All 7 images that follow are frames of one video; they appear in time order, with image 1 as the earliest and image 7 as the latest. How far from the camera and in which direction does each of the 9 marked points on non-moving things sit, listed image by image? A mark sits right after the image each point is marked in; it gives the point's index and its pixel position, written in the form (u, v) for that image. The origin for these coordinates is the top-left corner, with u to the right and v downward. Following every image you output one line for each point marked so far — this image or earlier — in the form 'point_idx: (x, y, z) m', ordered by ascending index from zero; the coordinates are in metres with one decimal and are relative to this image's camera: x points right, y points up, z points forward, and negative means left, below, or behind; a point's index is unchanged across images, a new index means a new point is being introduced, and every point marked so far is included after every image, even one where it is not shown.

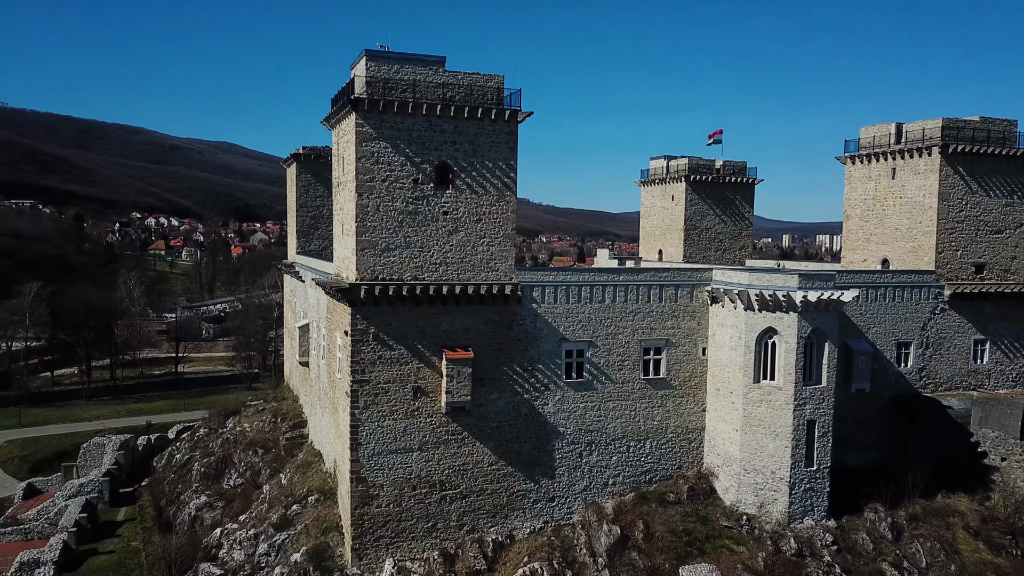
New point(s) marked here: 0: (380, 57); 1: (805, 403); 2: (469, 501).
0: (-3.5, +6.2, +17.8) m
1: (+8.6, -3.4, +19.6) m
2: (-1.2, -6.1, +19.2) m
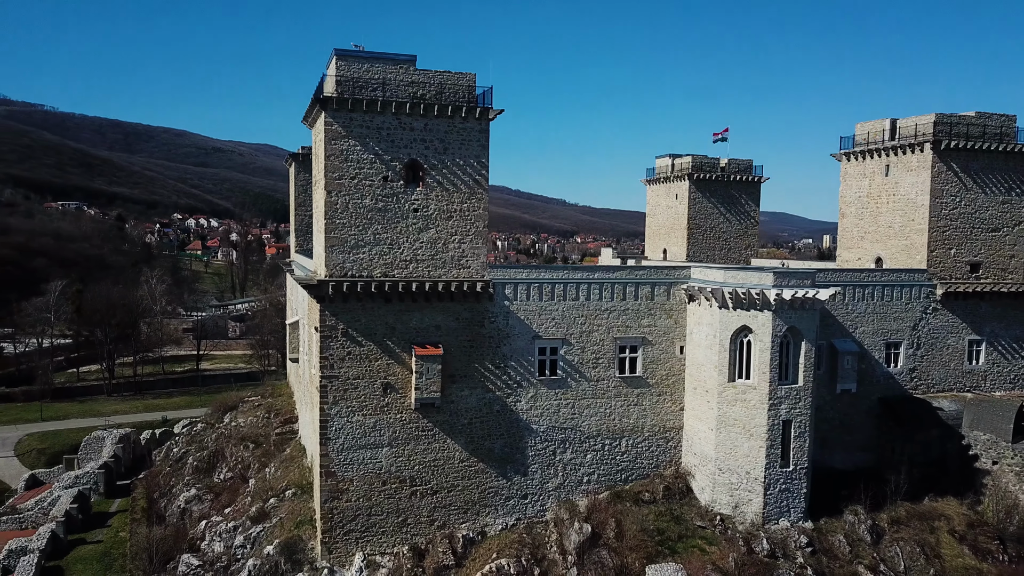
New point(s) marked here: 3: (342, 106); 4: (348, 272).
0: (-4.3, +6.3, +18.0) m
1: (+7.7, -3.3, +19.3) m
2: (-2.1, -6.0, +19.3) m
3: (-4.6, +4.9, +17.9) m
4: (-4.5, +0.4, +18.3) m
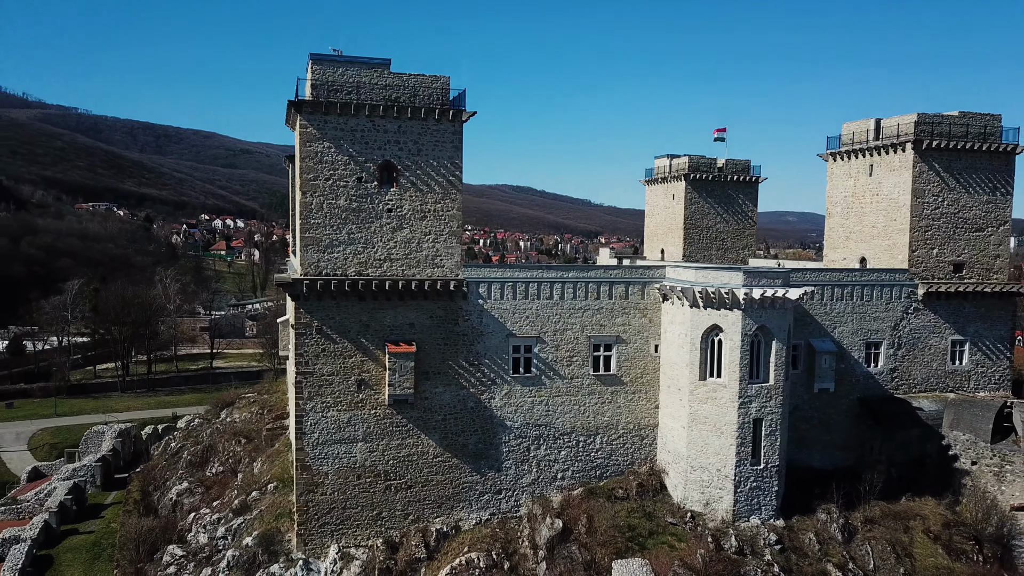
0: (-5.2, +6.3, +18.5) m
1: (+6.9, -3.3, +19.4) m
2: (-2.9, -6.0, +19.7) m
3: (-5.4, +4.9, +18.4) m
4: (-5.3, +0.5, +18.7) m
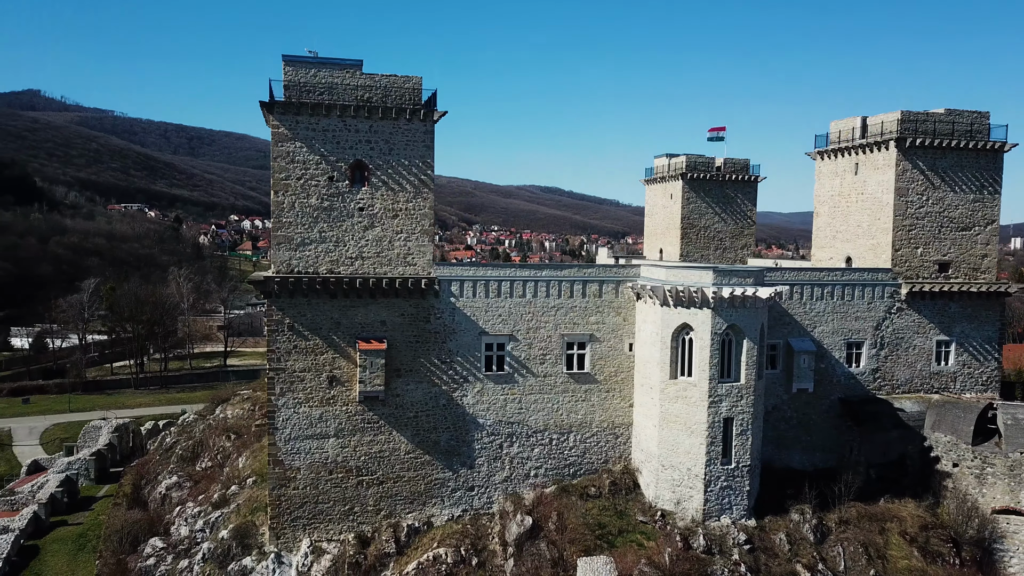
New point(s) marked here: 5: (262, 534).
0: (-6.0, +6.4, +18.7) m
1: (+6.1, -3.3, +19.4) m
2: (-3.8, -5.9, +19.9) m
3: (-6.3, +5.0, +18.7) m
4: (-6.2, +0.6, +19.0) m
5: (-7.4, -7.3, +19.7) m
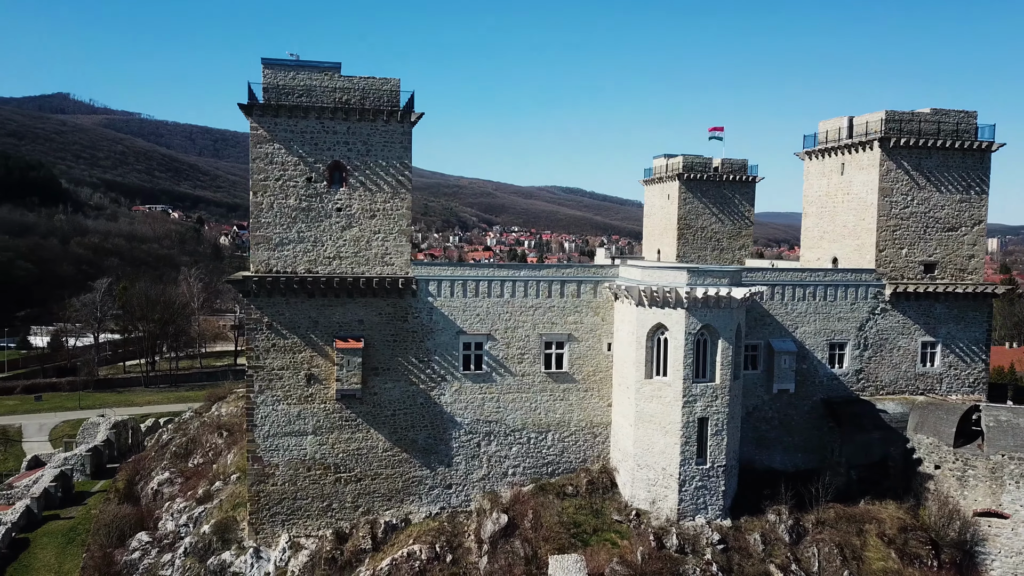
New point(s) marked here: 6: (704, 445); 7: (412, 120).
0: (-6.8, +6.4, +19.1) m
1: (+5.3, -3.3, +19.4) m
2: (-4.5, -5.9, +20.2) m
3: (-7.0, +5.0, +19.0) m
4: (-6.9, +0.6, +19.3) m
5: (-8.1, -7.2, +20.0) m
6: (+5.6, -4.6, +19.6) m
7: (-3.0, +5.0, +19.9) m
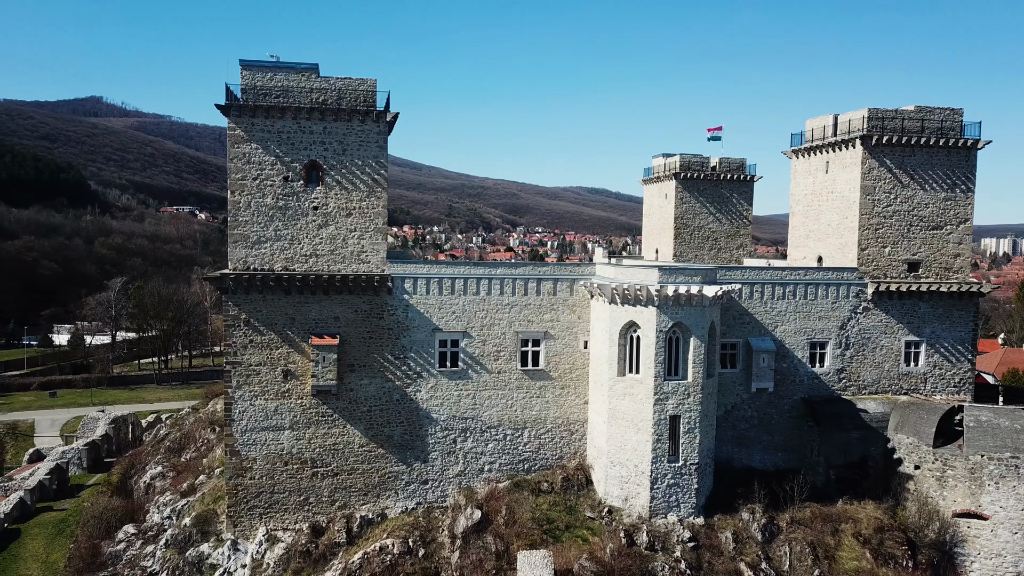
0: (-7.6, +6.5, +19.4) m
1: (+4.5, -3.2, +19.5) m
2: (-5.3, -5.9, +20.5) m
3: (-7.8, +5.1, +19.4) m
4: (-7.7, +0.7, +19.7) m
5: (-8.9, -7.2, +20.4) m
6: (+4.8, -4.6, +19.7) m
7: (-3.8, +5.1, +20.2) m
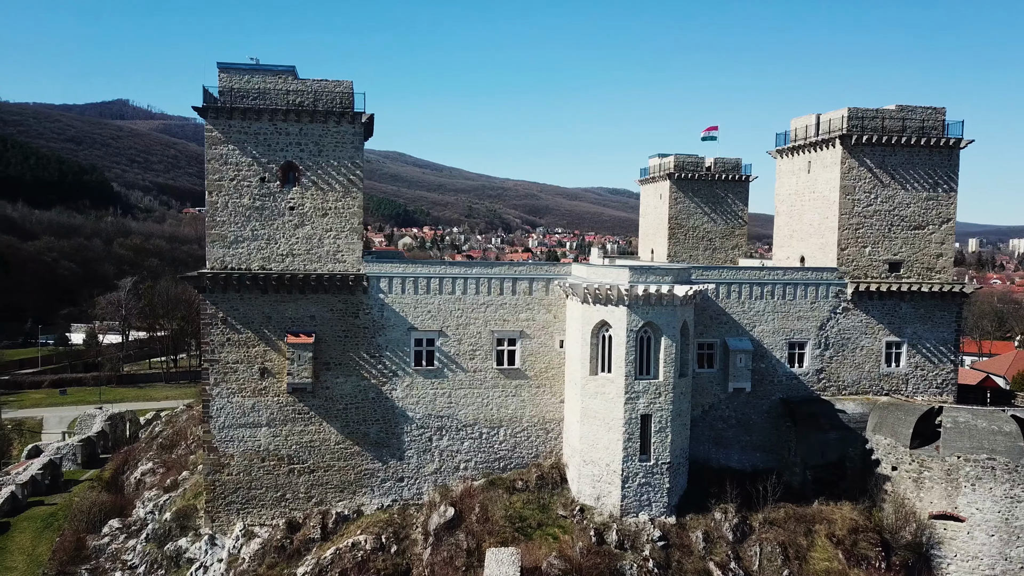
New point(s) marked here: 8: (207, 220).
0: (-8.4, +6.5, +19.8) m
1: (+3.7, -3.2, +19.5) m
2: (-6.1, -5.8, +20.8) m
3: (-8.6, +5.1, +19.7) m
4: (-8.6, +0.7, +20.0) m
5: (-9.7, -7.1, +20.8) m
6: (+4.0, -4.6, +19.8) m
7: (-4.6, +5.1, +20.4) m
8: (-9.0, +2.0, +19.7) m
